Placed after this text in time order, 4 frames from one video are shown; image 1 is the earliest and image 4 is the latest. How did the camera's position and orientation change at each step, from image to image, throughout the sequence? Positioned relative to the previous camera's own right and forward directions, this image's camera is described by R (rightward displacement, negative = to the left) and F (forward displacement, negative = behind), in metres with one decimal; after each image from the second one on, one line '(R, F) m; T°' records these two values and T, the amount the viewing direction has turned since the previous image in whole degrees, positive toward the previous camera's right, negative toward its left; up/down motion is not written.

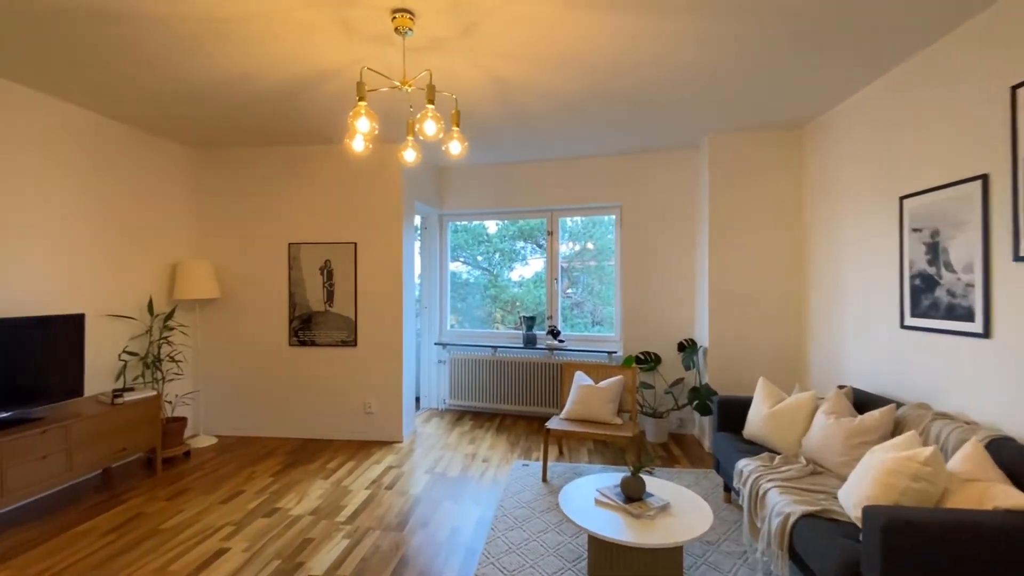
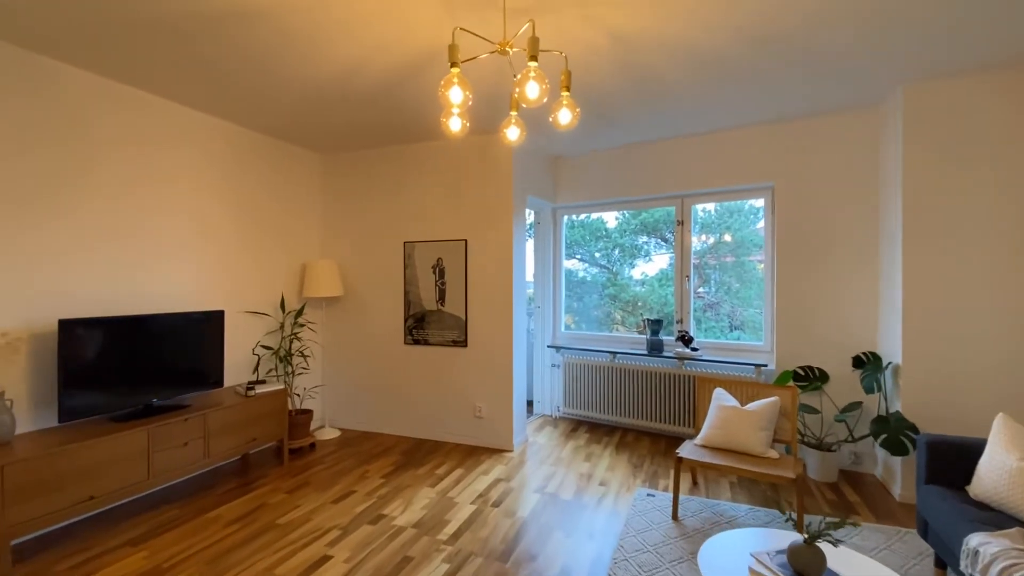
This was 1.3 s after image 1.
(0.0, +0.4) m; -15°
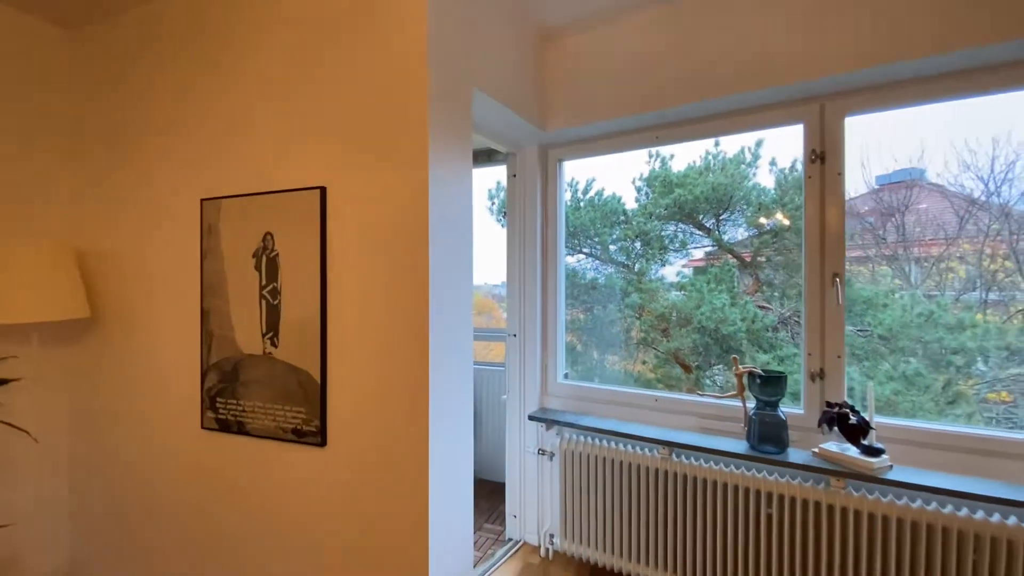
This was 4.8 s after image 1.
(+0.3, +2.3) m; 0°
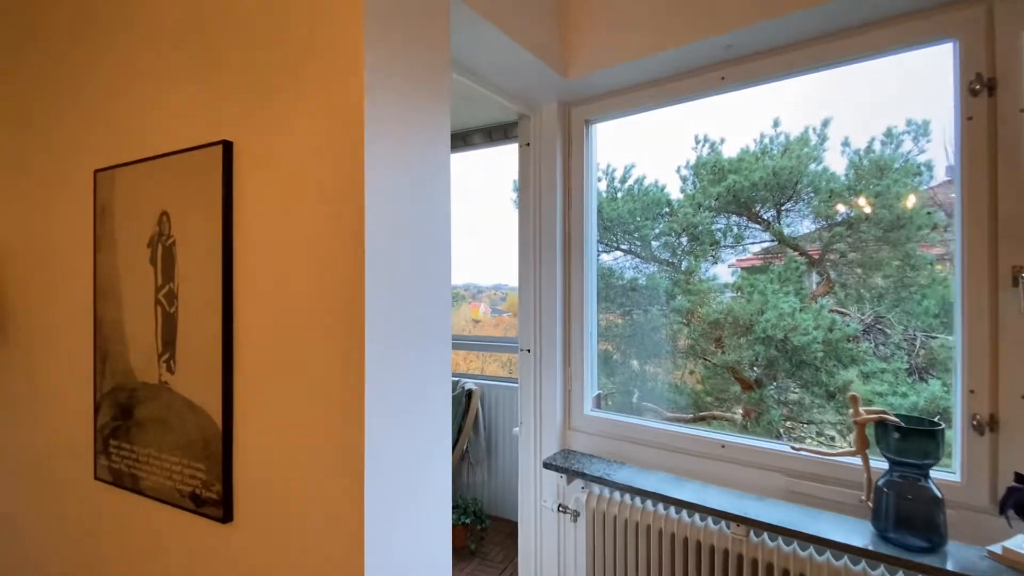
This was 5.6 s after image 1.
(+0.1, +0.6) m; -5°
